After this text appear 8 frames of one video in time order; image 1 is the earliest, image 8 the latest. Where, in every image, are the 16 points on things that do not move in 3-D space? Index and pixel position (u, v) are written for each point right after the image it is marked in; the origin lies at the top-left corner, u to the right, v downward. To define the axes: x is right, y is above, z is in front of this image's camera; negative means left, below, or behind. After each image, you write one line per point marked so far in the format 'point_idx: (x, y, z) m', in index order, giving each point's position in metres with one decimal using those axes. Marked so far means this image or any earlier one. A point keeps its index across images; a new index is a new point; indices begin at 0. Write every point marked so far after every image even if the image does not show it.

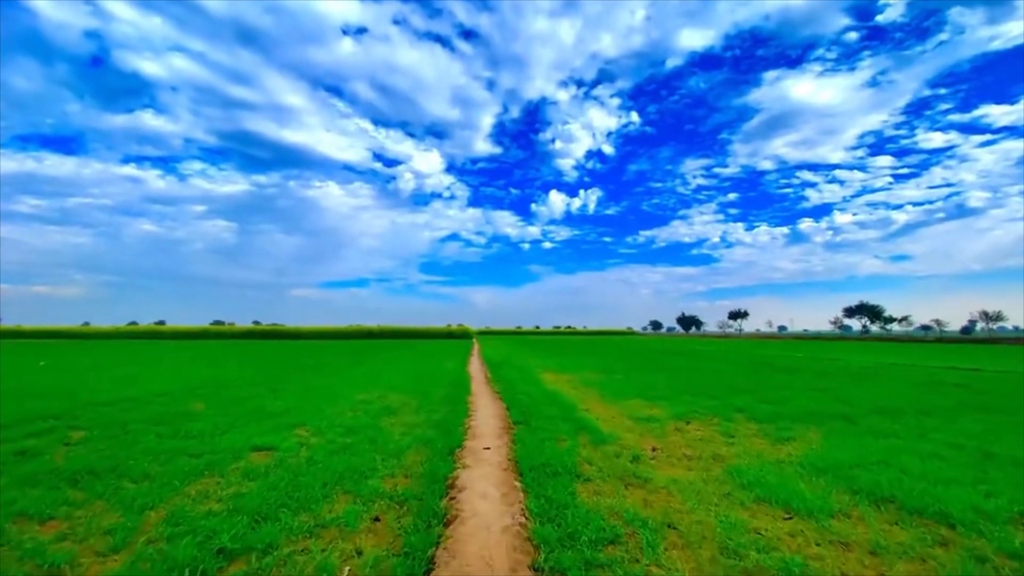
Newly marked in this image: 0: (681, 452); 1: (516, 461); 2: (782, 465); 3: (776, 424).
0: (+5.0, -4.8, +14.2) m
1: (+0.1, -4.3, +12.0) m
2: (+7.3, -4.8, +13.1) m
3: (+10.0, -5.1, +18.3) m
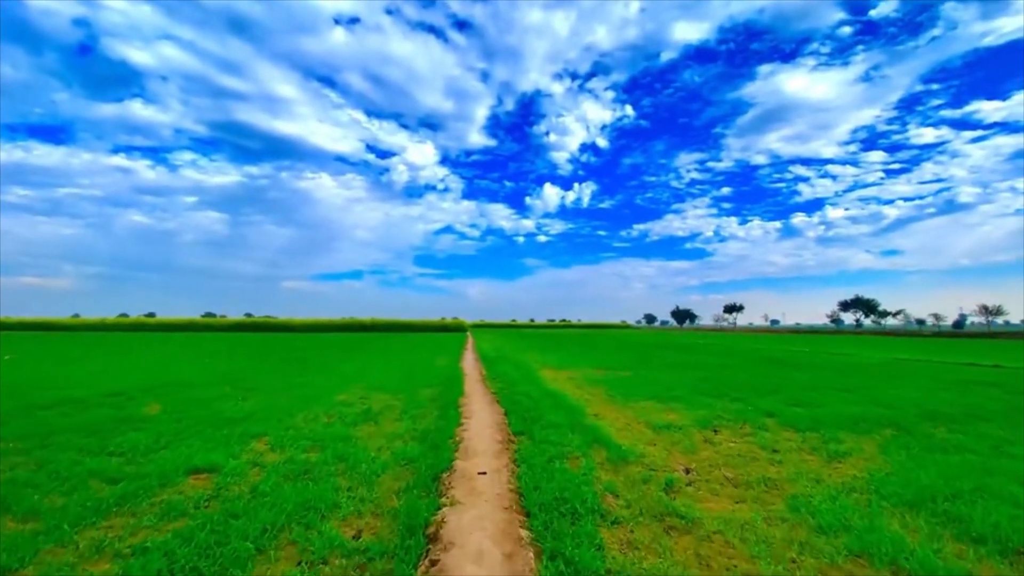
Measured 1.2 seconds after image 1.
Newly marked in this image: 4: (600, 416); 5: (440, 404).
0: (+5.0, -4.4, +11.6) m
1: (+0.2, -4.0, +9.3) m
2: (+7.3, -4.4, +10.5) m
3: (+9.9, -4.7, +15.7) m
4: (+3.3, -4.8, +18.0) m
5: (-2.9, -4.7, +19.7) m
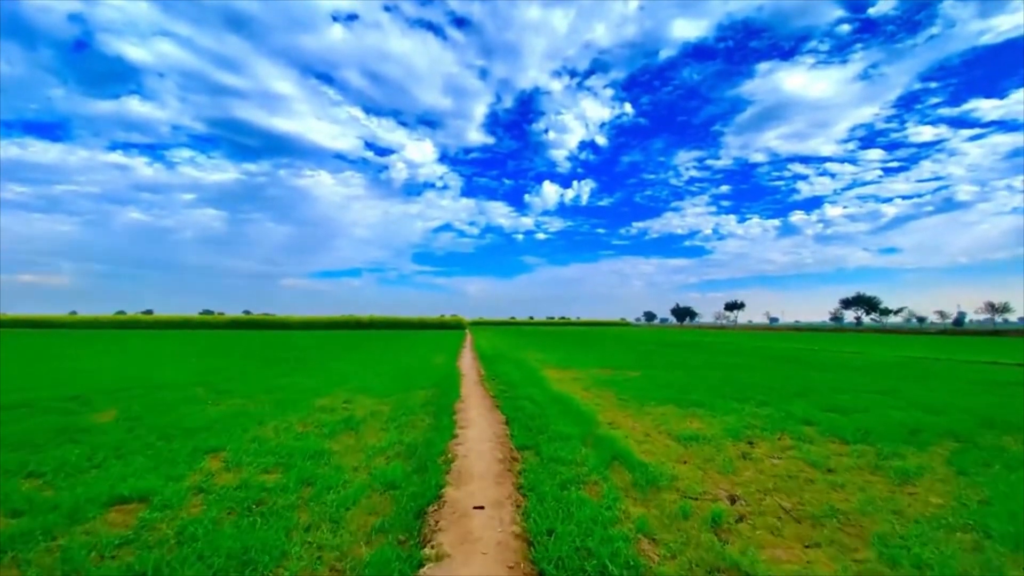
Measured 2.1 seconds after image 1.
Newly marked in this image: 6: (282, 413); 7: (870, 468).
0: (+5.1, -4.2, +9.3) m
1: (+0.3, -3.7, +7.0) m
2: (+7.4, -4.2, +8.2) m
3: (+10.0, -4.4, +13.5) m
4: (+3.3, -4.4, +15.7) m
5: (-2.9, -4.4, +17.4) m
6: (-8.3, -4.5, +17.5) m
7: (+8.8, -4.4, +11.9) m
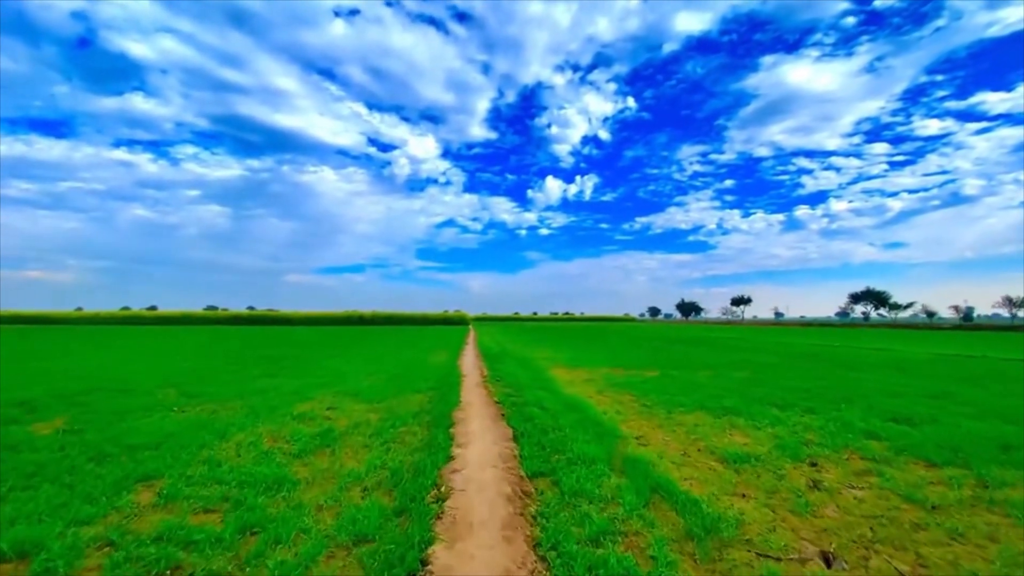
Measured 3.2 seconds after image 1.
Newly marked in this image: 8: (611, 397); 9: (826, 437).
0: (+5.3, -3.9, +6.8) m
1: (+0.4, -3.4, +4.5) m
2: (+7.6, -3.9, +5.6) m
3: (+10.2, -4.1, +10.9) m
4: (+3.6, -4.1, +13.2) m
5: (-2.6, -4.0, +14.9) m
6: (-8.0, -4.2, +15.1) m
7: (+9.0, -4.1, +9.3) m
8: (+4.1, -4.5, +20.0) m
9: (+8.8, -4.2, +13.7) m
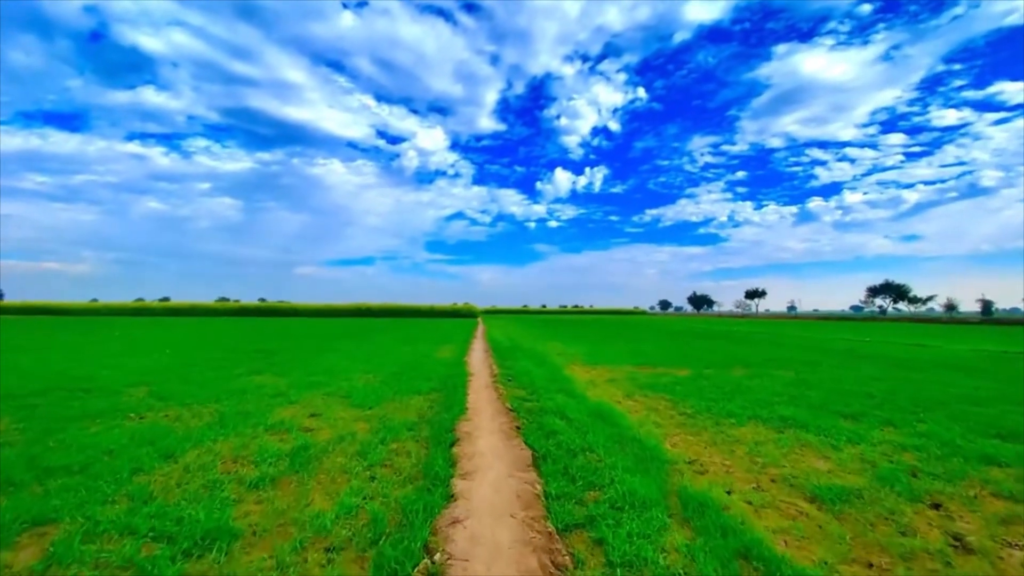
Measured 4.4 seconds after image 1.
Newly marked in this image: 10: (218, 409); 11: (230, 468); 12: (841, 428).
0: (+5.6, -3.6, +3.9) m
1: (+0.7, -3.2, +1.7) m
2: (+7.9, -3.7, +2.8) m
3: (+10.6, -3.8, +8.0) m
4: (+4.0, -3.8, +10.4) m
5: (-2.2, -3.6, +12.2) m
6: (-7.6, -3.8, +12.4) m
7: (+9.3, -3.8, +6.4) m
8: (+4.6, -4.0, +17.1) m
9: (+9.2, -3.8, +10.8) m
10: (-9.5, -3.9, +15.8) m
11: (-5.9, -3.8, +10.2) m
12: (+9.2, -3.9, +13.7) m
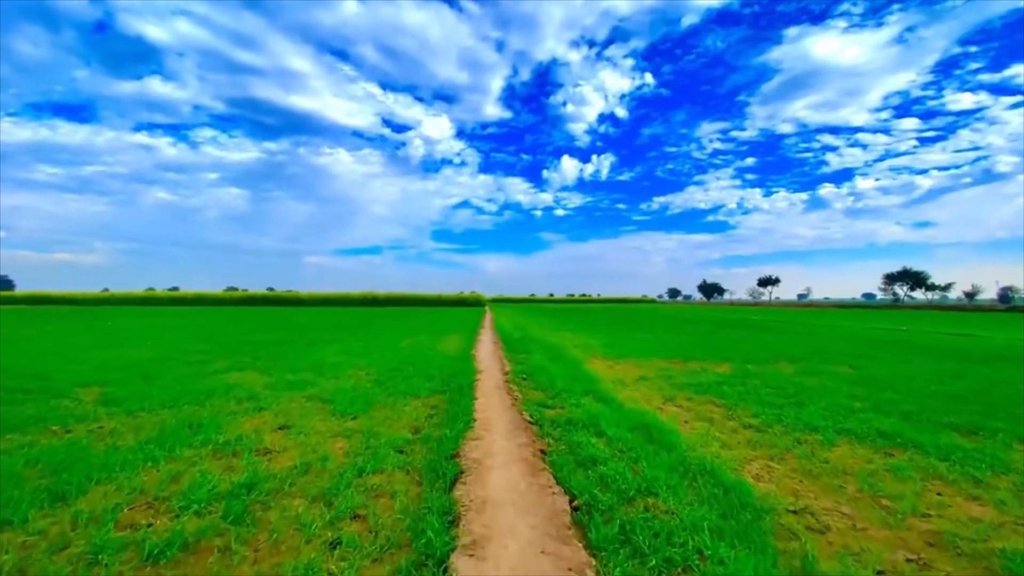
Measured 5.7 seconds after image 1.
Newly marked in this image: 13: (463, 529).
0: (+5.9, -3.4, +0.7) m
1: (+1.0, -3.0, -1.4) m
2: (+8.2, -3.4, -0.5) m
3: (+11.0, -3.4, +4.7) m
4: (+4.4, -3.3, +7.2) m
5: (-1.7, -3.2, +9.1) m
6: (-7.2, -3.4, +9.4) m
7: (+9.7, -3.5, +3.2) m
8: (+5.1, -3.4, +14.0) m
9: (+9.6, -3.4, +7.5) m
10: (-9.1, -3.4, +12.8) m
11: (-5.5, -3.4, +7.1) m
12: (+9.7, -3.4, +10.4) m
13: (-0.6, -3.1, +6.3) m
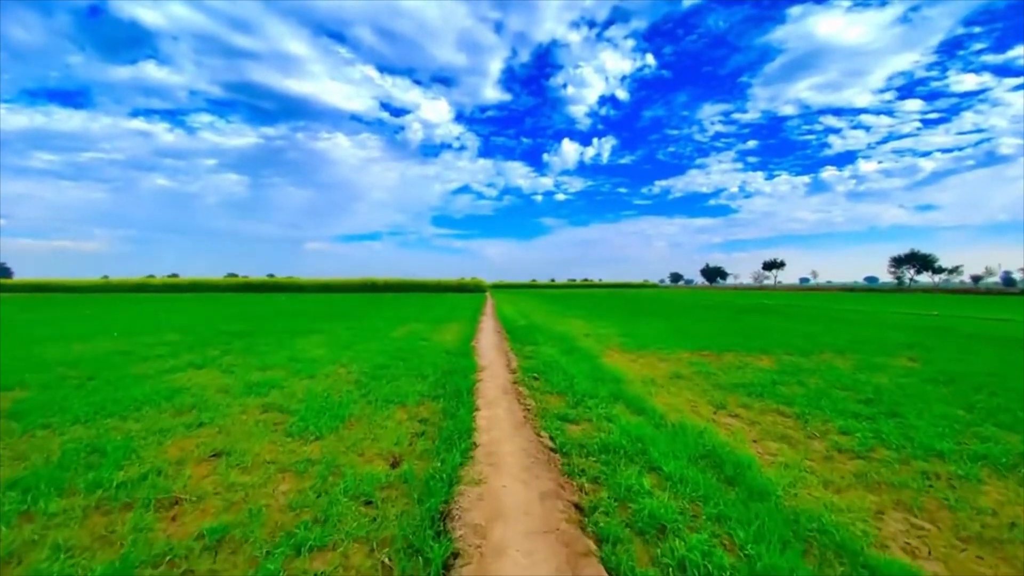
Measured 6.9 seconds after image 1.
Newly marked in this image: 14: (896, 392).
0: (+6.1, -3.3, -2.3) m
1: (+1.2, -3.0, -4.5) m
2: (+8.4, -3.3, -3.5) m
3: (+11.2, -3.2, +1.7) m
4: (+4.6, -3.0, +4.1) m
5: (-1.5, -2.9, +6.0) m
6: (-6.9, -3.1, +6.4) m
7: (+9.9, -3.3, +0.1) m
8: (+5.4, -2.9, +10.9) m
9: (+9.9, -3.1, +4.5) m
10: (-8.8, -3.0, +9.8) m
11: (-5.2, -3.1, +4.1) m
12: (+9.9, -3.0, +7.4) m
13: (-0.4, -2.8, +3.2) m
14: (+10.3, -2.8, +13.1) m
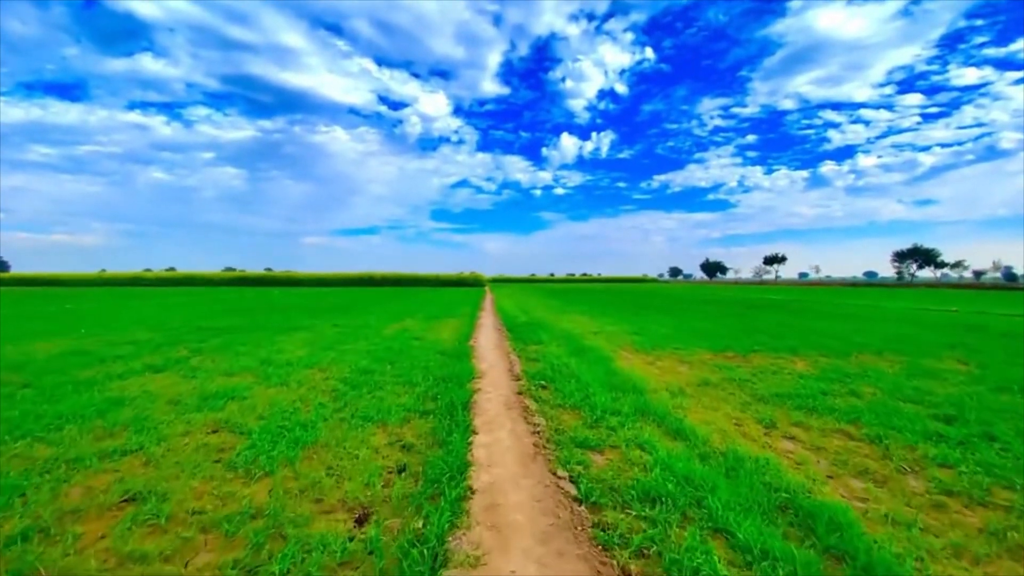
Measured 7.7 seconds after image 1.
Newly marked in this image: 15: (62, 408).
0: (+6.3, -3.3, -4.4) m
1: (+1.4, -3.0, -6.6) m
2: (+8.6, -3.4, -5.6) m
3: (+11.4, -3.1, -0.4) m
4: (+4.8, -3.0, +2.1) m
5: (-1.4, -2.8, +3.9) m
6: (-6.8, -3.0, +4.3) m
7: (+10.1, -3.3, -1.9) m
8: (+5.5, -2.8, +8.8) m
9: (+10.0, -3.0, +2.4) m
10: (-8.7, -2.9, +7.6) m
11: (-5.1, -3.1, +2.0) m
12: (+10.0, -2.9, +5.3) m
13: (-0.2, -2.8, +1.1) m
14: (+10.4, -2.7, +11.0) m
15: (-10.3, -2.8, +11.2) m
